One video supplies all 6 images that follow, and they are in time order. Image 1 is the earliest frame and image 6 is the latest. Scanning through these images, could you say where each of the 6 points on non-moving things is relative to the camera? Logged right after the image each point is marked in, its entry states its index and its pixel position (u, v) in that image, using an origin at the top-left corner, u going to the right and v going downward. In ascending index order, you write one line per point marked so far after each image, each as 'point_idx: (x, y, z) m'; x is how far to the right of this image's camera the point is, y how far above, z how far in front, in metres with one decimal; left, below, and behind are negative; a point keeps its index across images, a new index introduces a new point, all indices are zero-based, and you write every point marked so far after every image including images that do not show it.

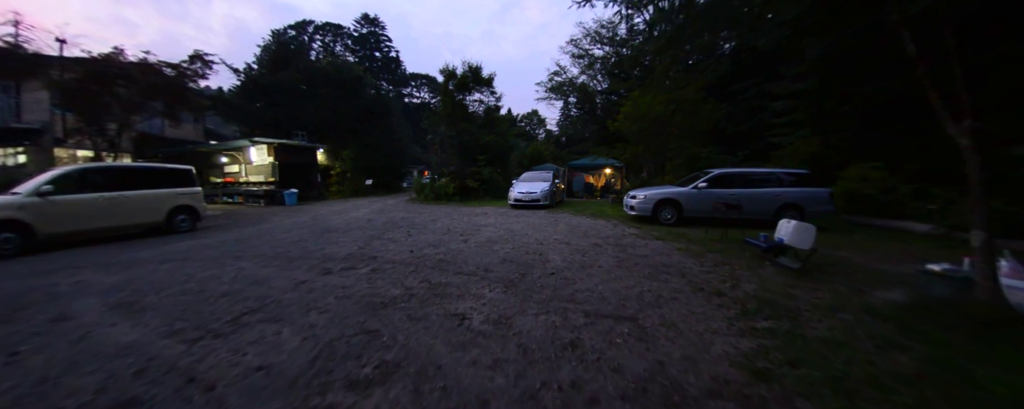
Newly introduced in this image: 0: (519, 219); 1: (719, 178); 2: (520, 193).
0: (+0.2, -0.5, +8.6) m
1: (+5.9, +0.8, +7.3) m
2: (+0.4, +0.5, +11.5) m
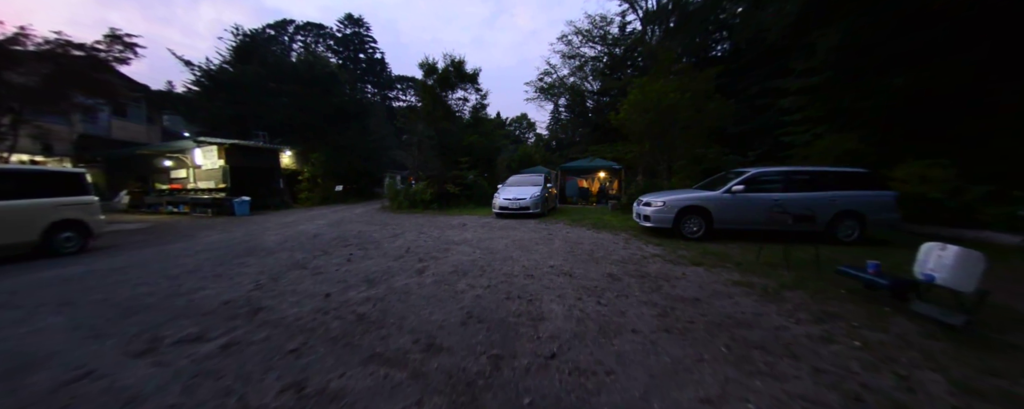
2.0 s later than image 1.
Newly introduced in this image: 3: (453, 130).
0: (-0.3, -0.7, +6.7) m
1: (+5.4, +0.6, +5.6) m
2: (-0.2, +0.2, +9.6) m
3: (-3.7, +4.7, +16.2) m
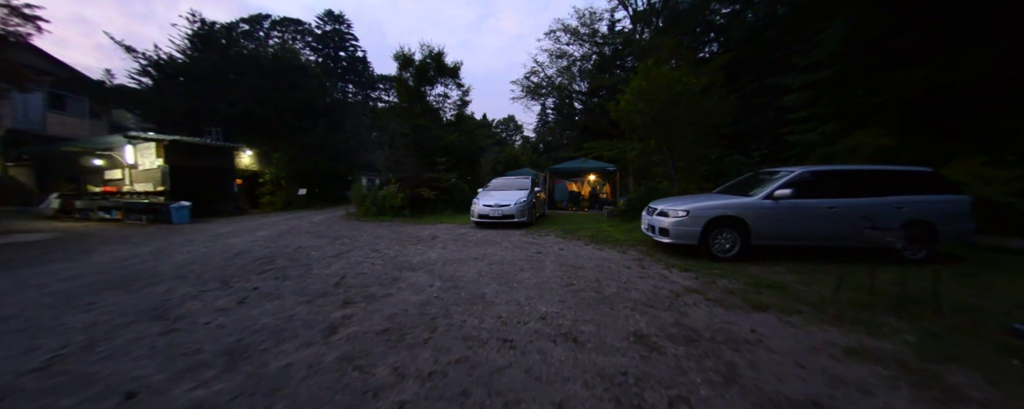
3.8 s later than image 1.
0: (-0.7, -0.9, +5.2) m
1: (+5.0, +0.4, +4.4) m
2: (-0.8, 0.0, +8.1) m
3: (-4.6, +4.3, +14.6) m
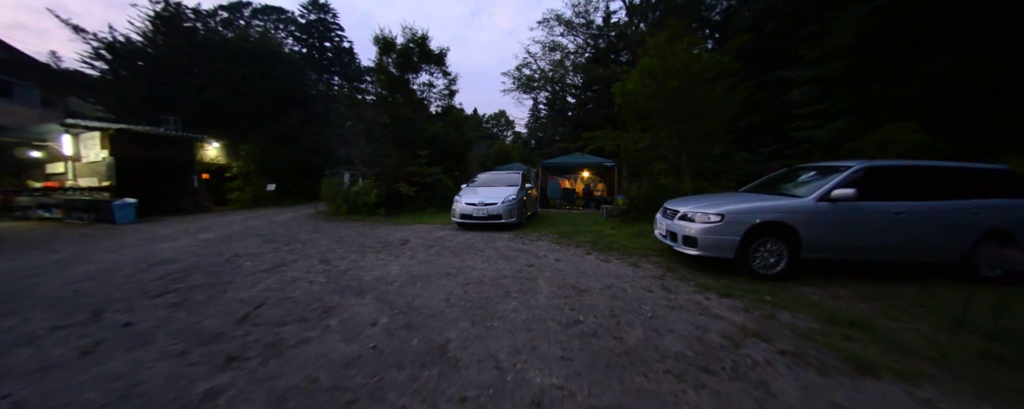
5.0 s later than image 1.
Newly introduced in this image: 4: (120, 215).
0: (-1.0, -0.9, +4.1) m
1: (+4.8, +0.4, +3.5) m
2: (-1.2, 0.0, +7.0) m
3: (-5.1, +4.5, +13.3) m
4: (-19.4, -0.5, +12.8) m
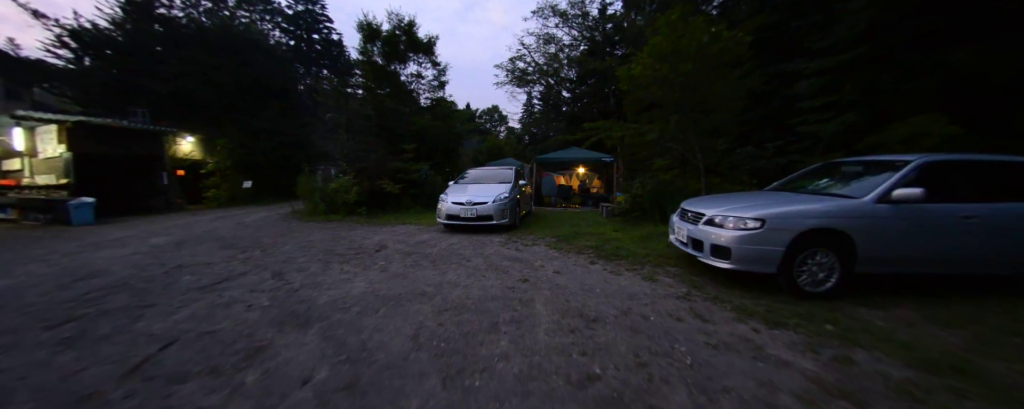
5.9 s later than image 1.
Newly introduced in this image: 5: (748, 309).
0: (-1.1, -0.9, +3.4) m
1: (+4.7, +0.4, +2.9) m
2: (-1.3, 0.0, +6.3) m
3: (-5.5, +4.6, +12.4) m
4: (-19.7, -0.5, +11.8) m
5: (+2.2, -1.0, +2.4) m
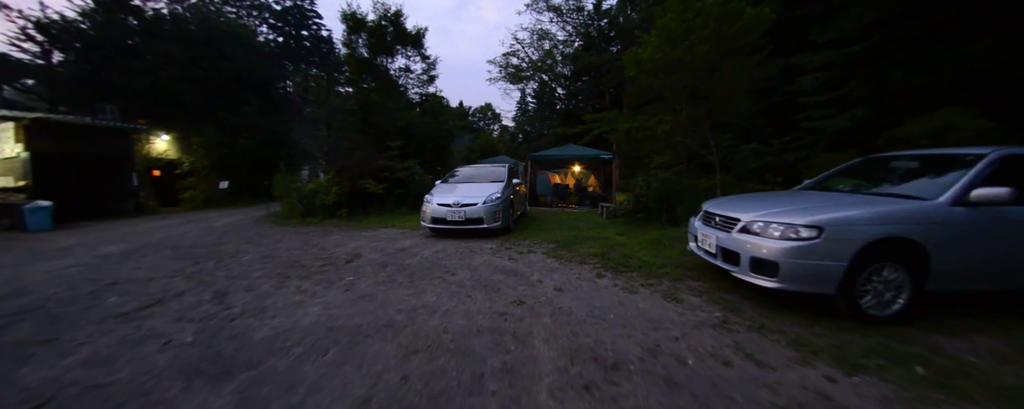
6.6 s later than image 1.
0: (-1.1, -1.0, +2.8) m
1: (+4.6, +0.4, +2.4) m
2: (-1.5, 0.0, +5.7) m
3: (-5.7, +4.5, +11.7) m
4: (-19.9, -0.6, +10.8) m
5: (+2.1, -1.0, +1.9) m
